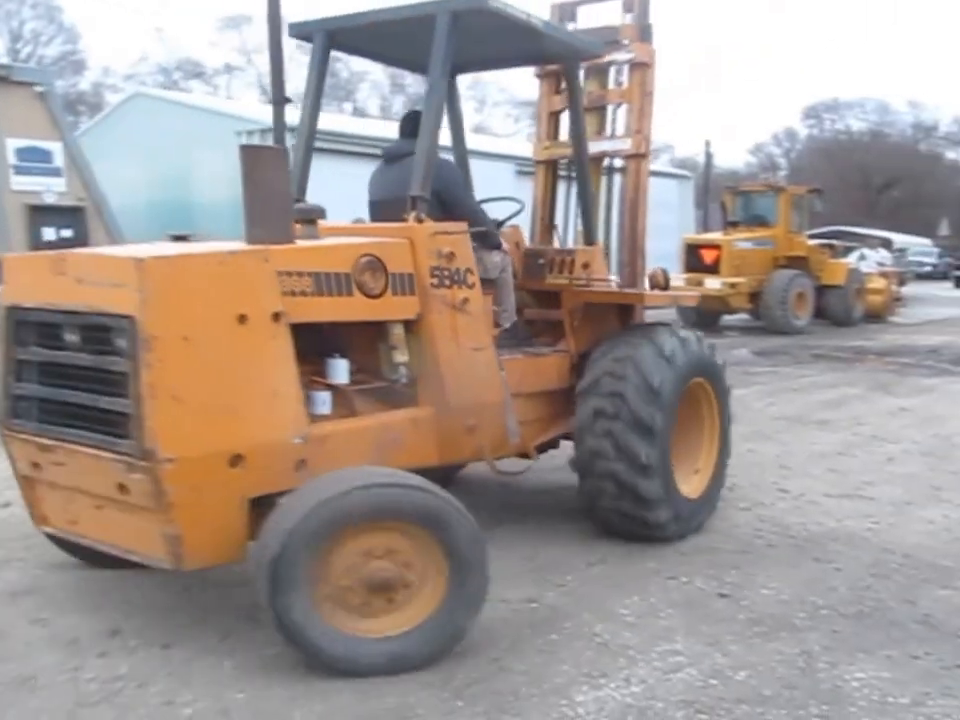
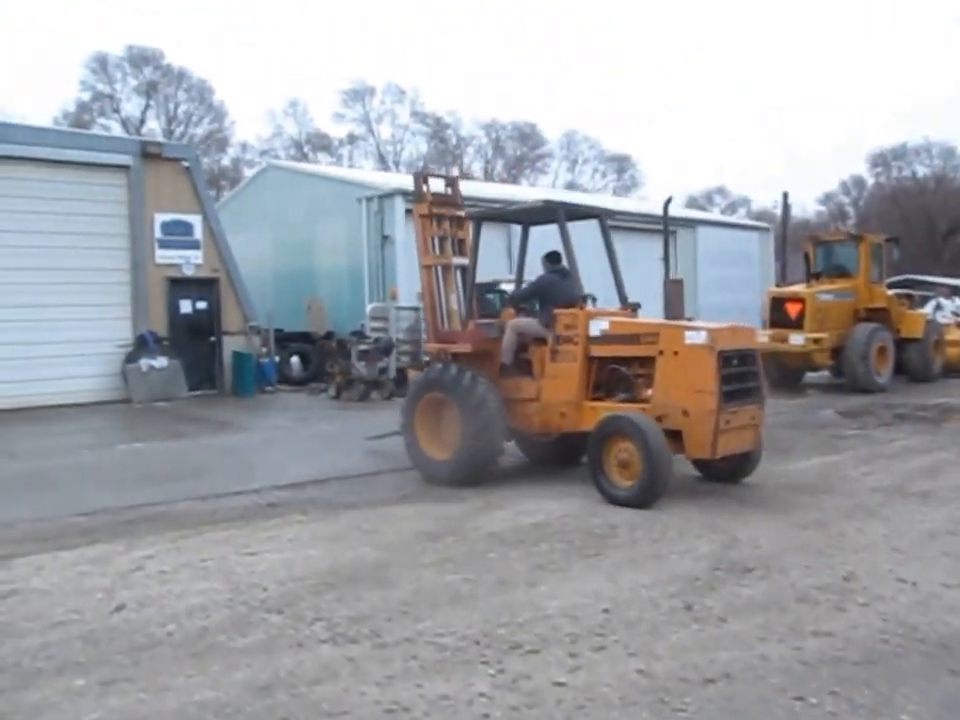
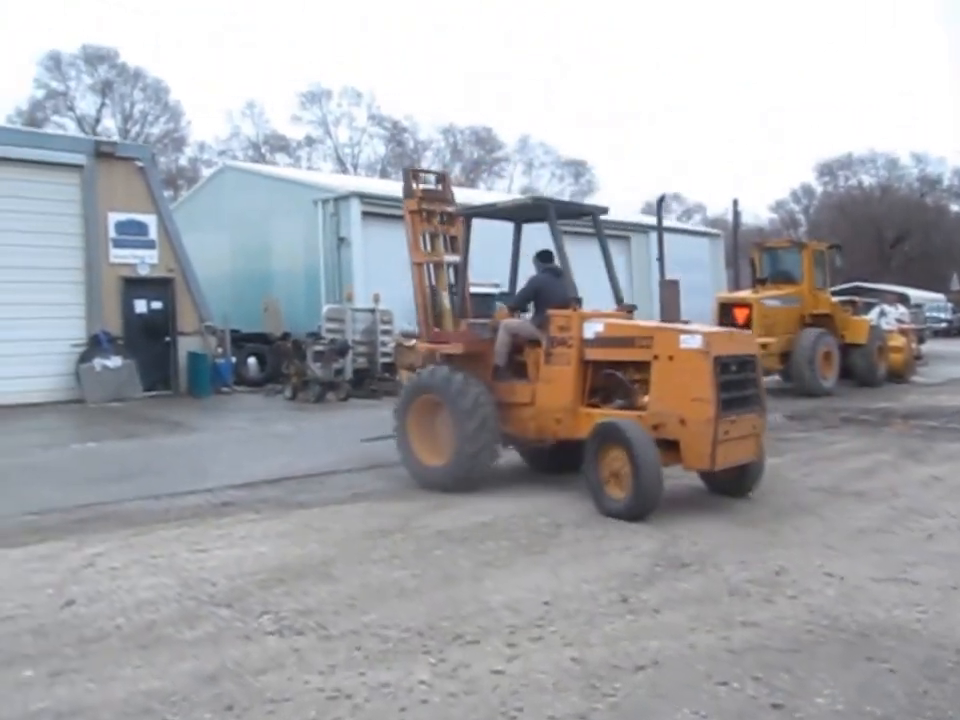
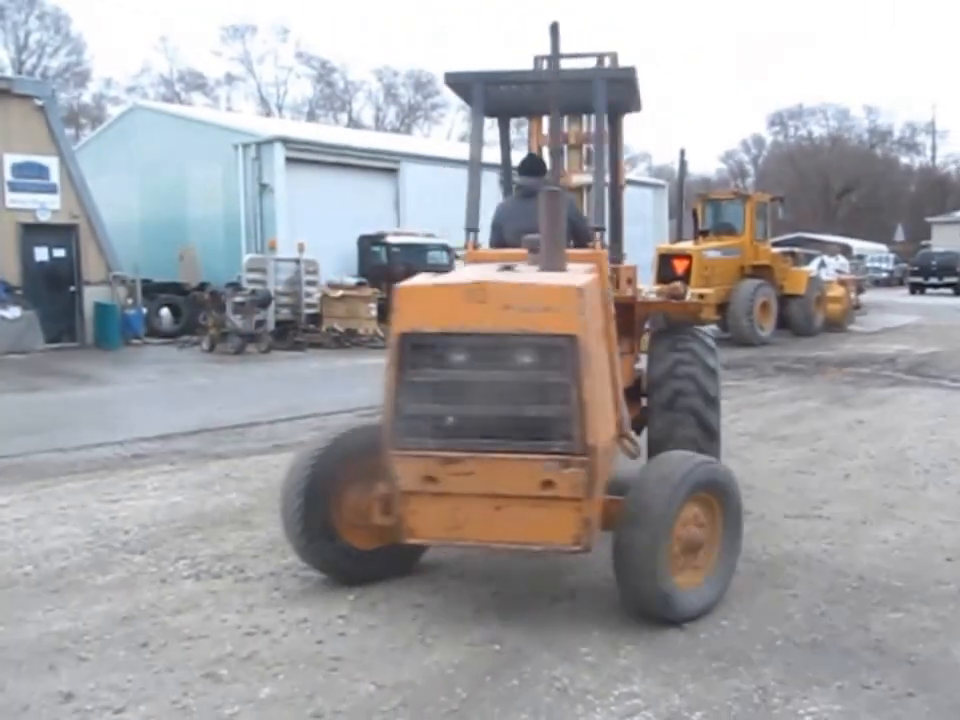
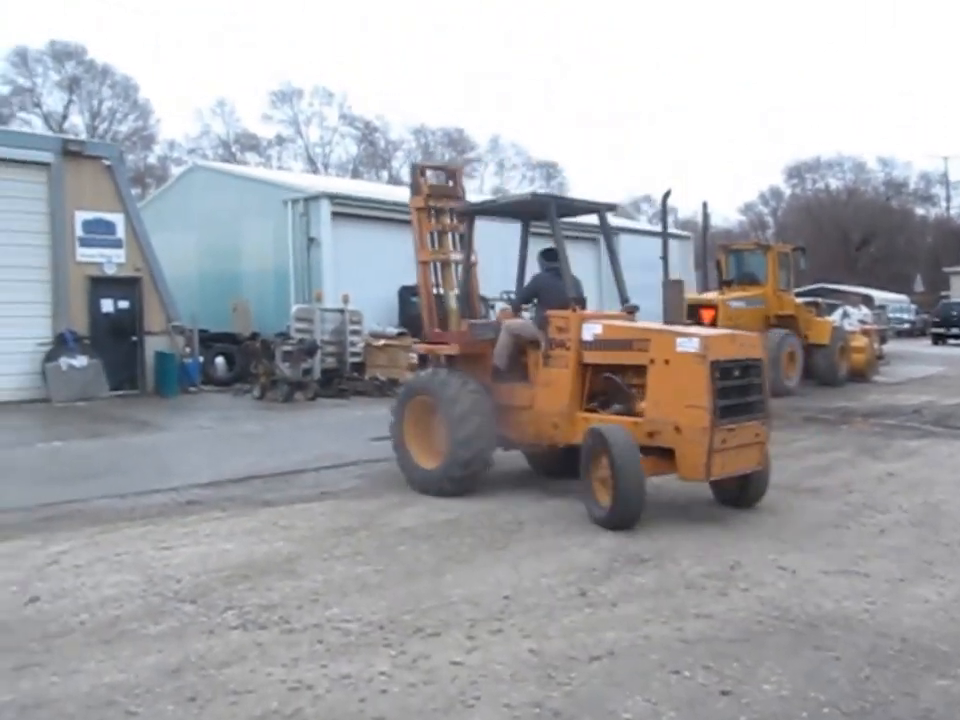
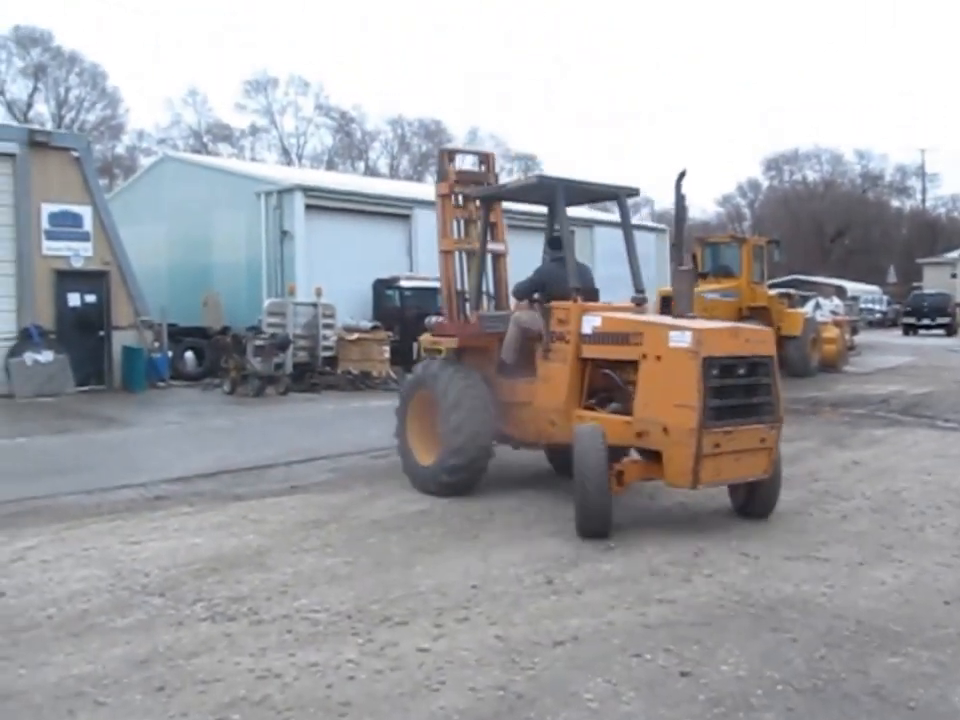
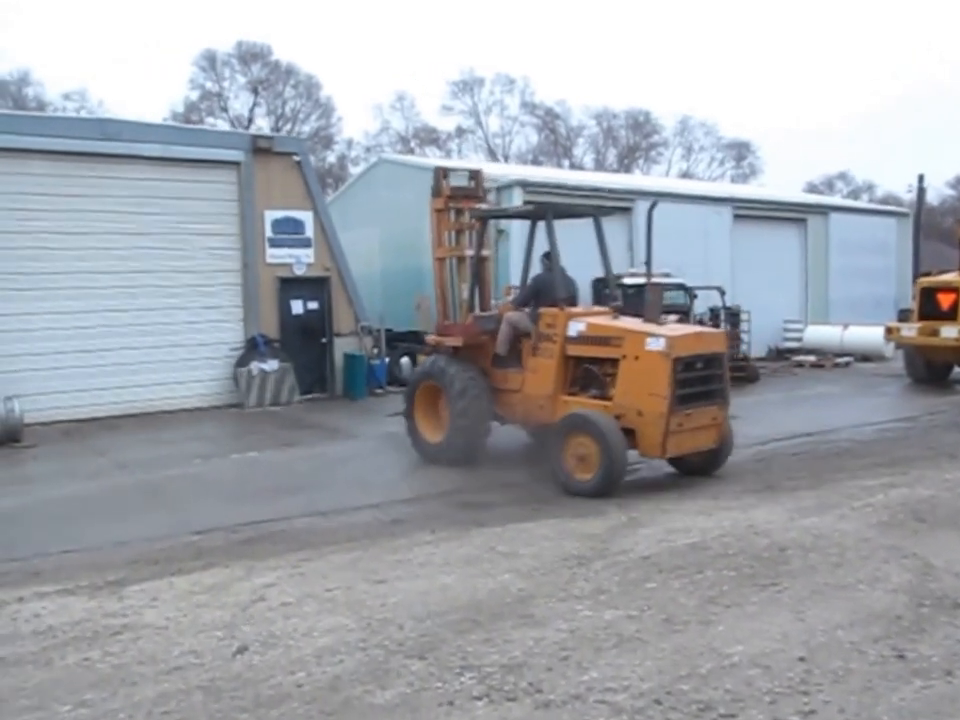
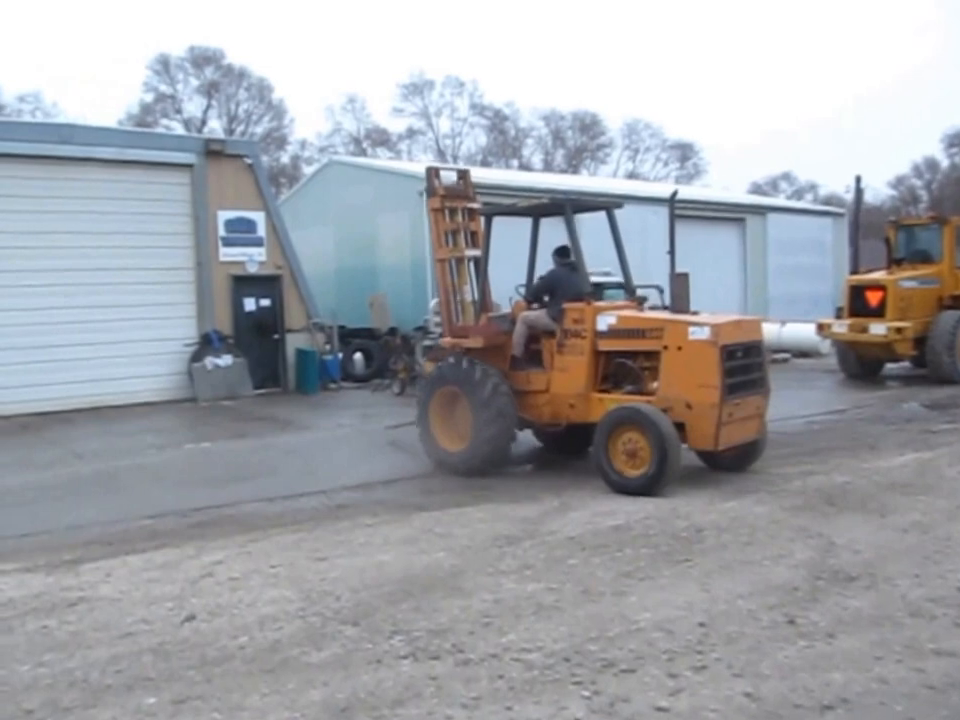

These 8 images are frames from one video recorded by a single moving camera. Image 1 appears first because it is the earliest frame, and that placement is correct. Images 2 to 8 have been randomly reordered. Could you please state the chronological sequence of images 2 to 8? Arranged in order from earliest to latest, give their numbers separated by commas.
4, 6, 5, 3, 2, 8, 7
